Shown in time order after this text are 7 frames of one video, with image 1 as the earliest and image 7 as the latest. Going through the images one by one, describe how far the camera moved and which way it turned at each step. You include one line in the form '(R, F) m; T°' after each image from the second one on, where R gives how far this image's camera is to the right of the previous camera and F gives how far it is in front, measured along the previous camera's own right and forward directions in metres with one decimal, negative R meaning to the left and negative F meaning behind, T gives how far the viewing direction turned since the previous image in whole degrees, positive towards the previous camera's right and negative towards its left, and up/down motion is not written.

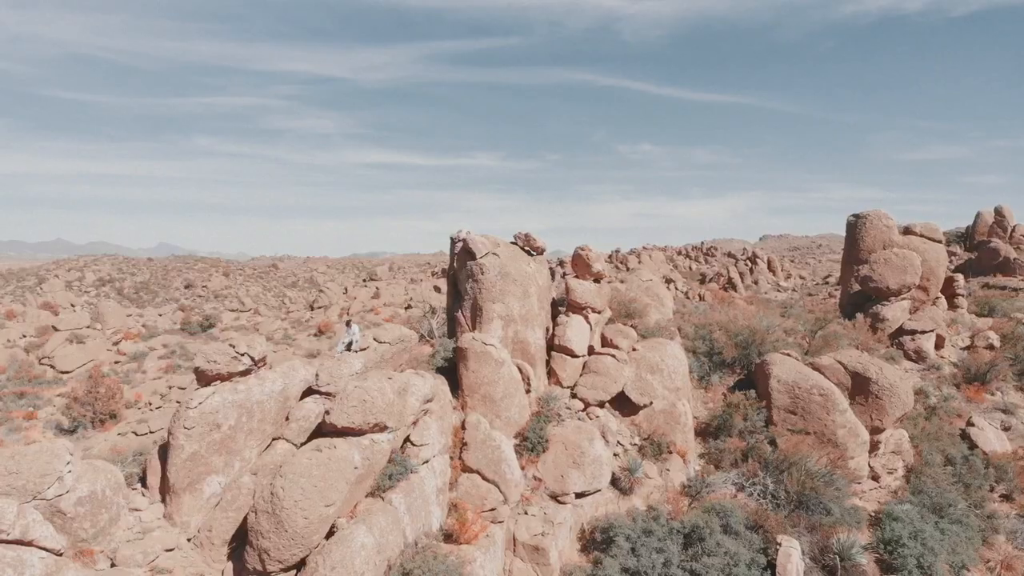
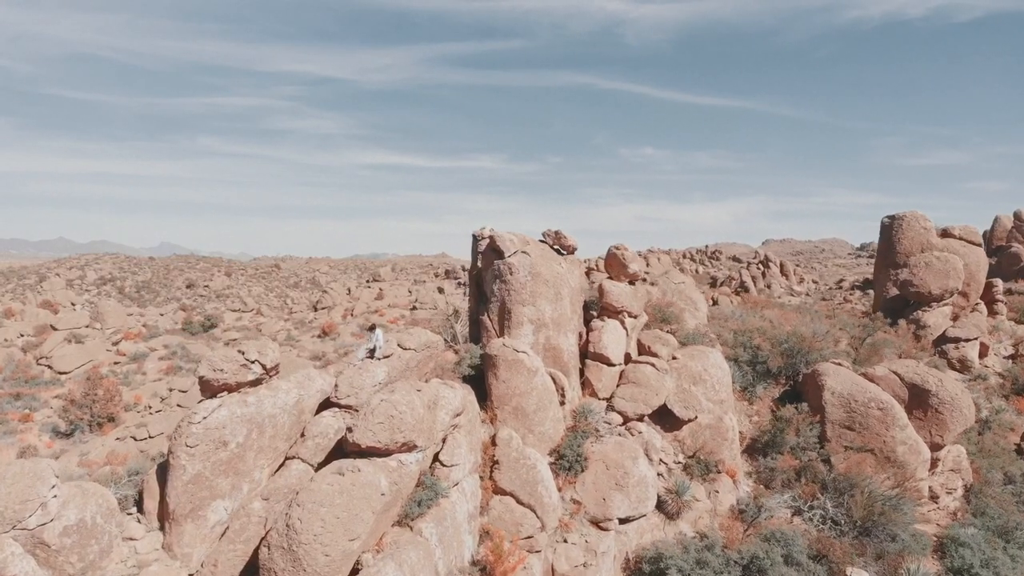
(-0.4, +1.0) m; 0°
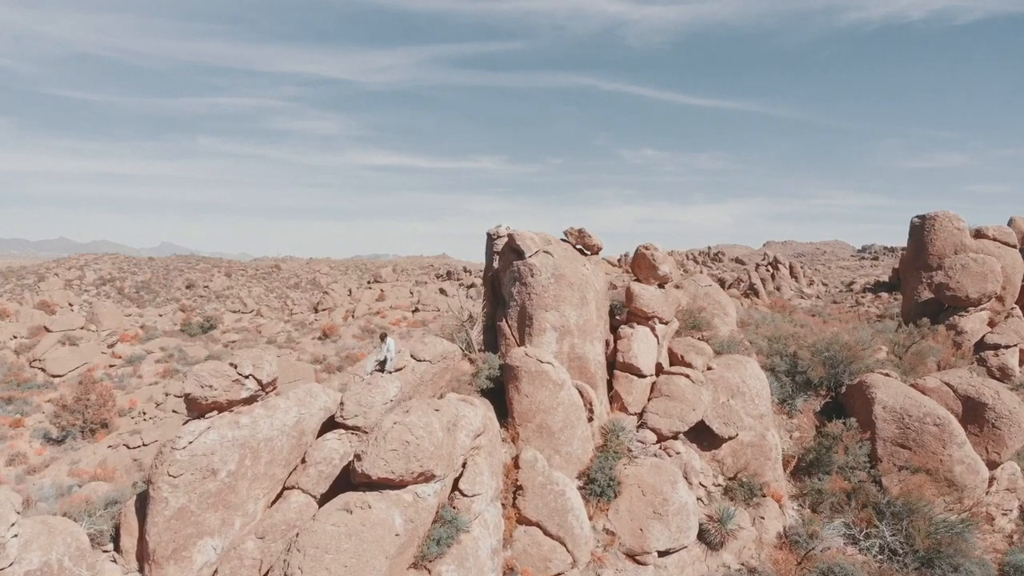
(-0.2, +1.0) m; 0°
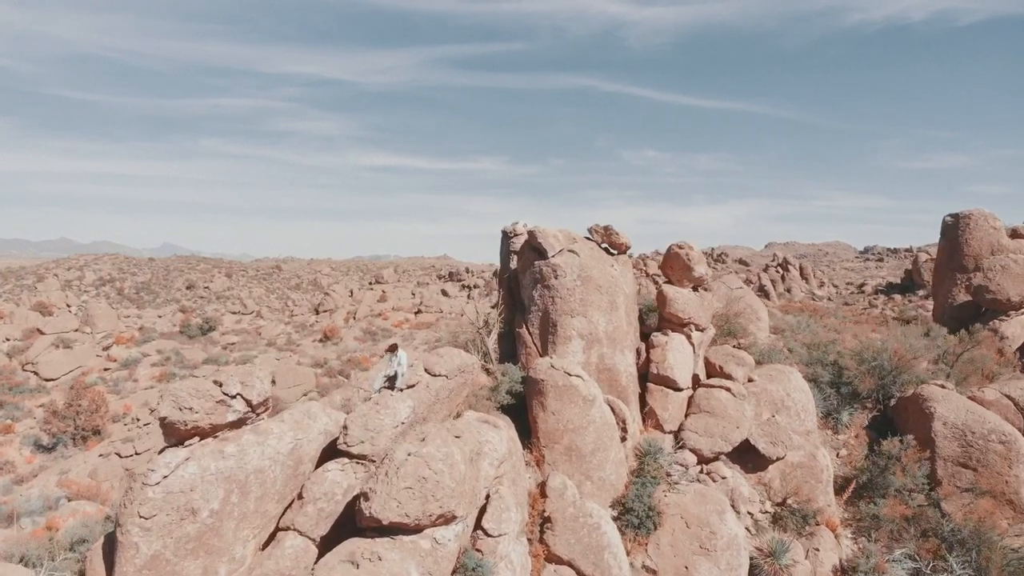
(-0.2, +1.0) m; 0°
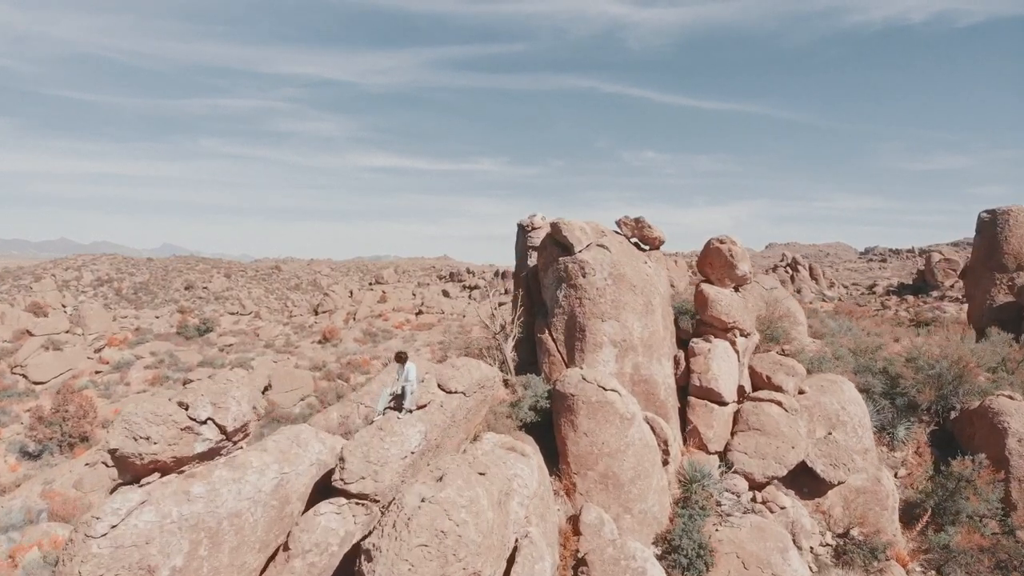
(-0.2, +1.1) m; 0°
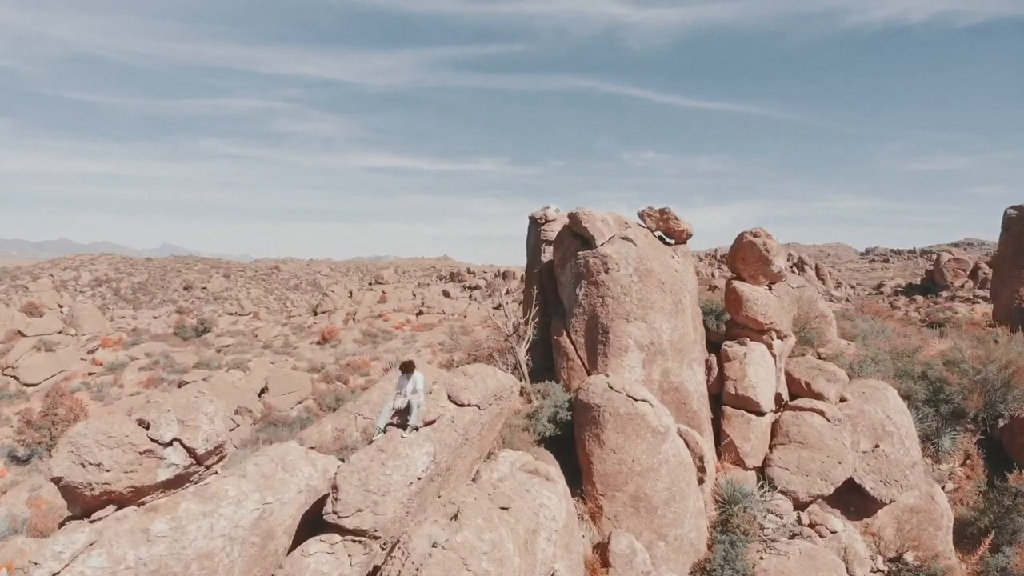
(-0.1, +0.8) m; 0°
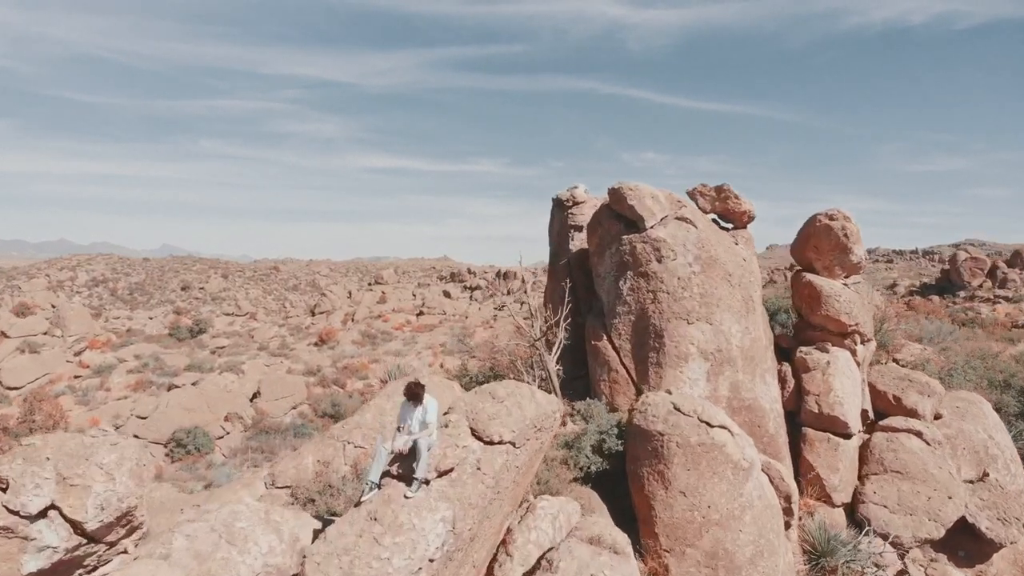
(-0.2, +1.4) m; 0°
